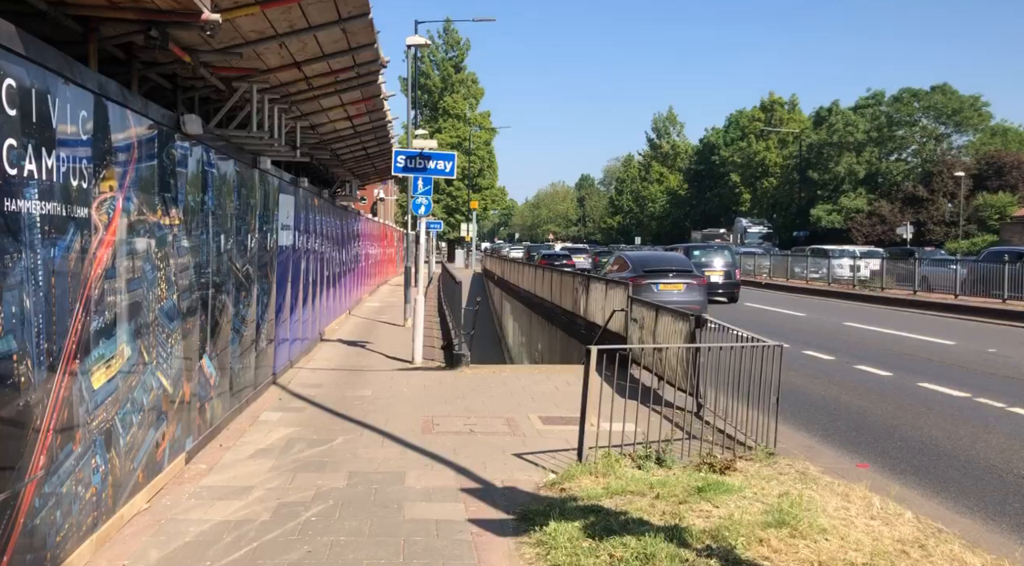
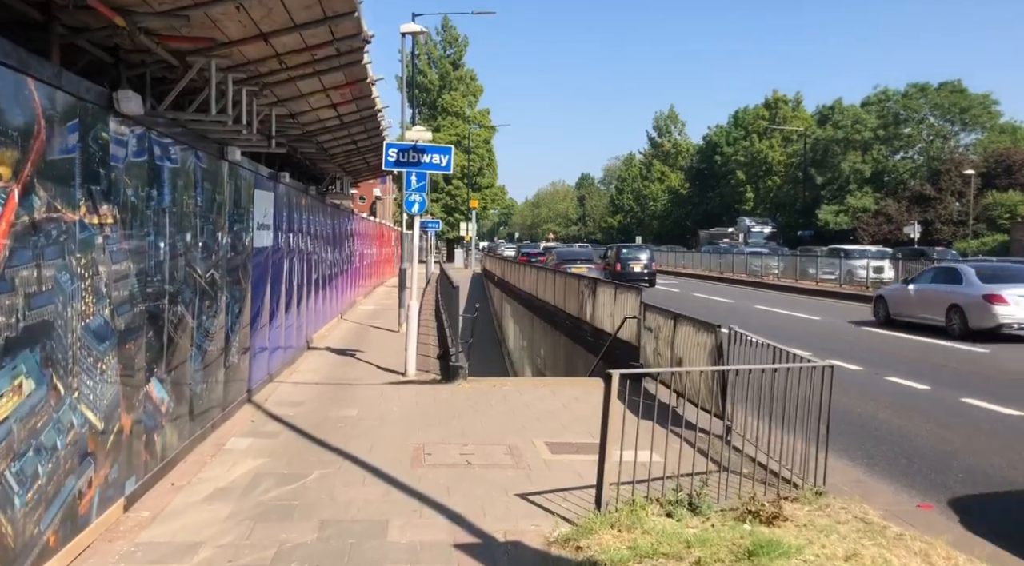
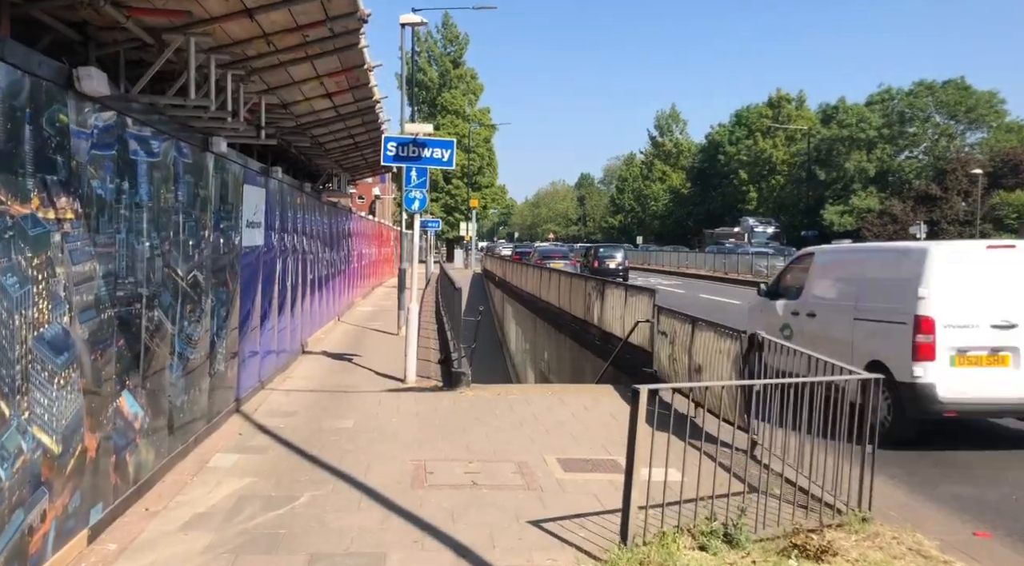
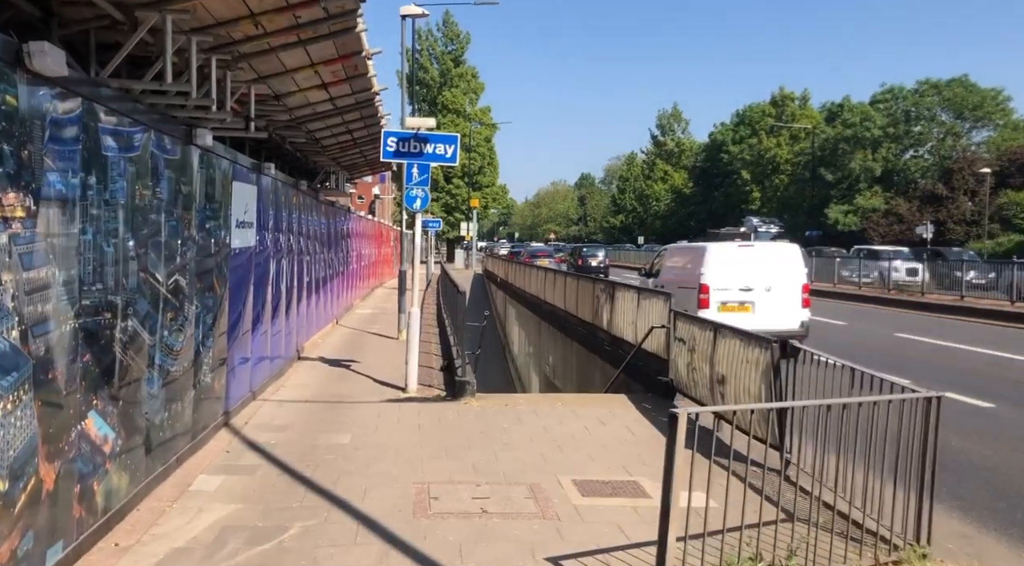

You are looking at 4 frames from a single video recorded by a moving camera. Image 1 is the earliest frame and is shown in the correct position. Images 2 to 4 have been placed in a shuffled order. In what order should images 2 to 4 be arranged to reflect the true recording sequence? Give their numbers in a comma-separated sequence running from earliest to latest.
2, 3, 4
